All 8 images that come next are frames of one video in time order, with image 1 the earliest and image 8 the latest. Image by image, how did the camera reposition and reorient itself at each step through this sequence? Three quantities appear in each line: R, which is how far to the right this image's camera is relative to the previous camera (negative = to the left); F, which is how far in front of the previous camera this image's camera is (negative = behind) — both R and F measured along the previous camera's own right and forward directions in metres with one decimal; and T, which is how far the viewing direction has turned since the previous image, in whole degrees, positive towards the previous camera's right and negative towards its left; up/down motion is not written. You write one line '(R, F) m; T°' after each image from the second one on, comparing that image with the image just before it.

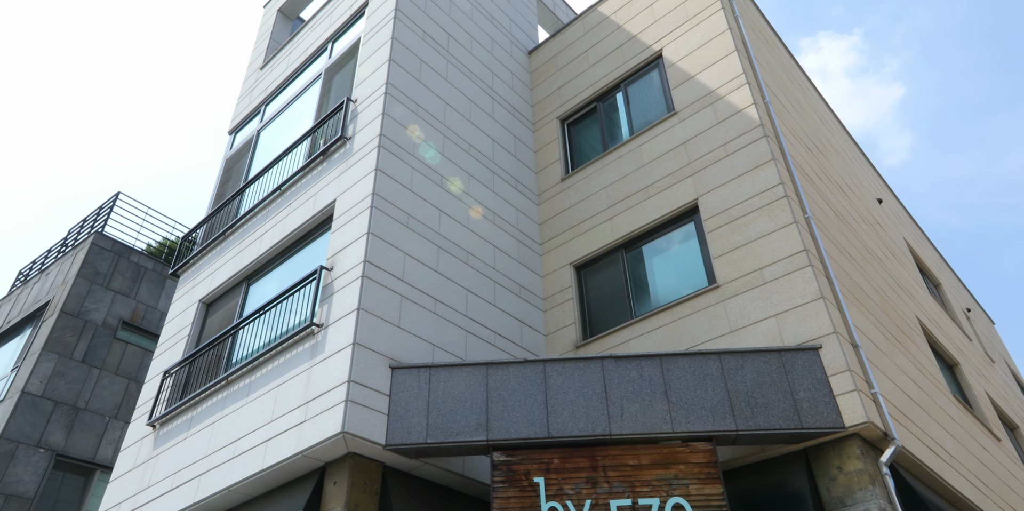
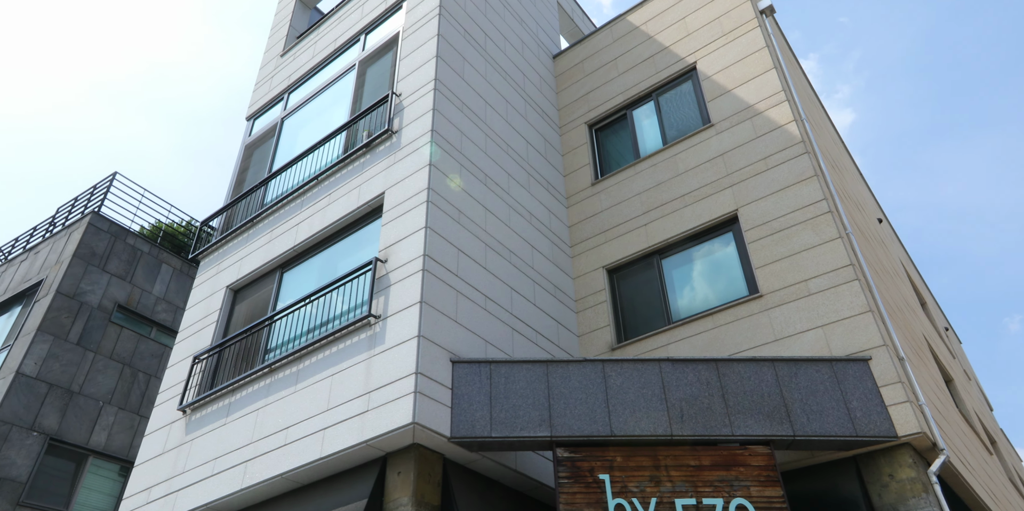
(-1.2, -0.1) m; +3°
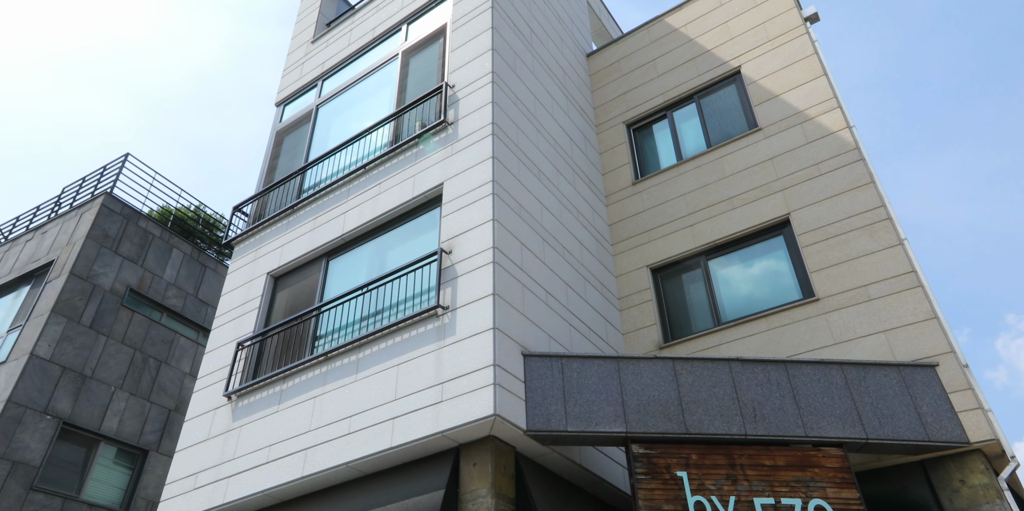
(-1.1, +0.1) m; +2°
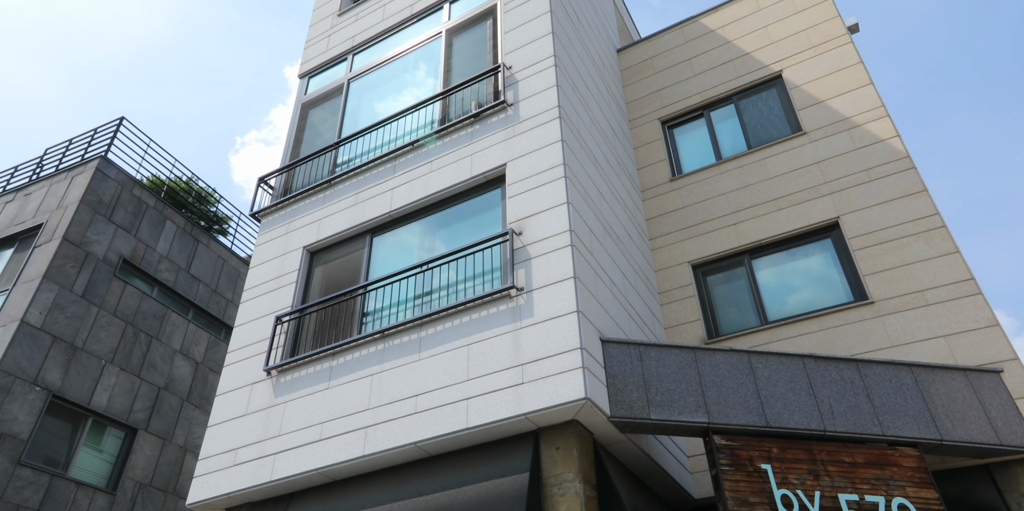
(-1.5, +0.2) m; +4°
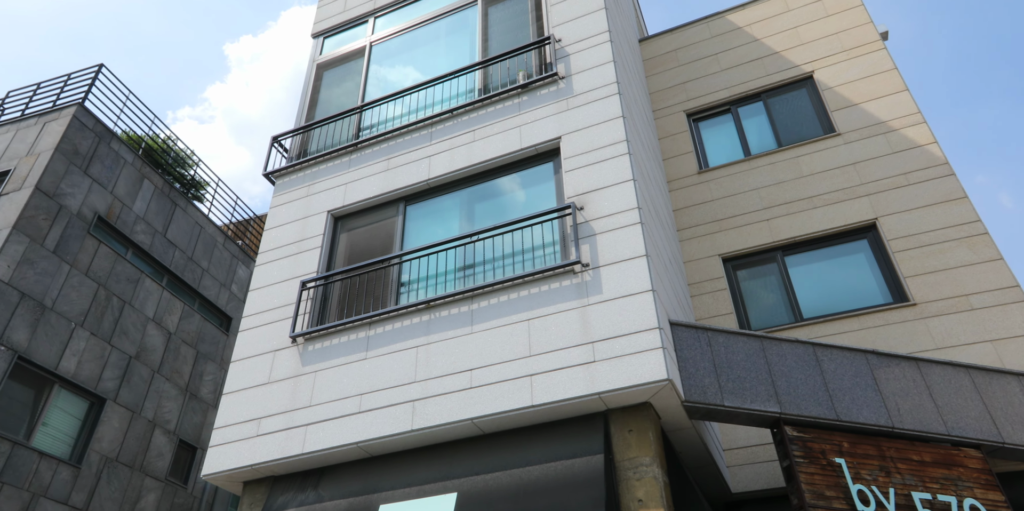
(-1.4, +0.5) m; +5°
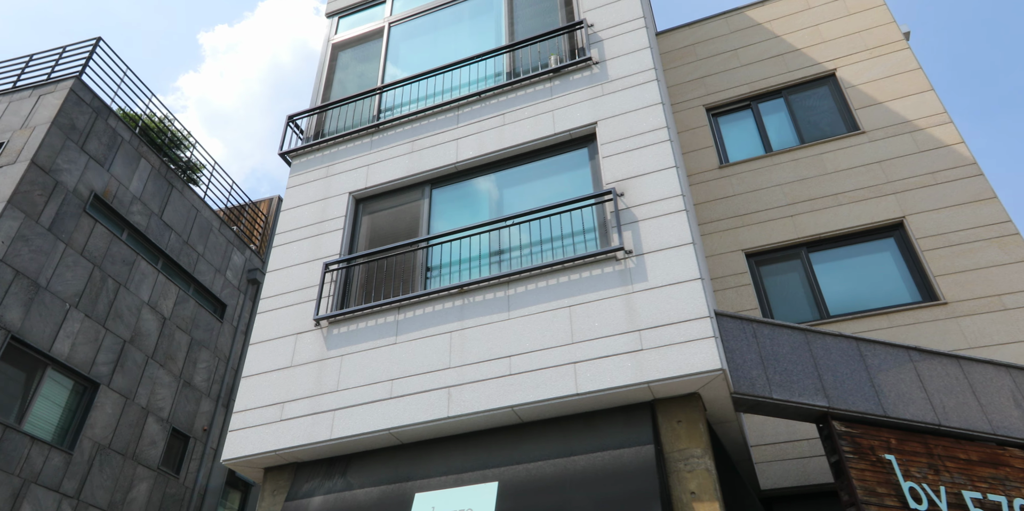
(-0.7, +0.3) m; +2°
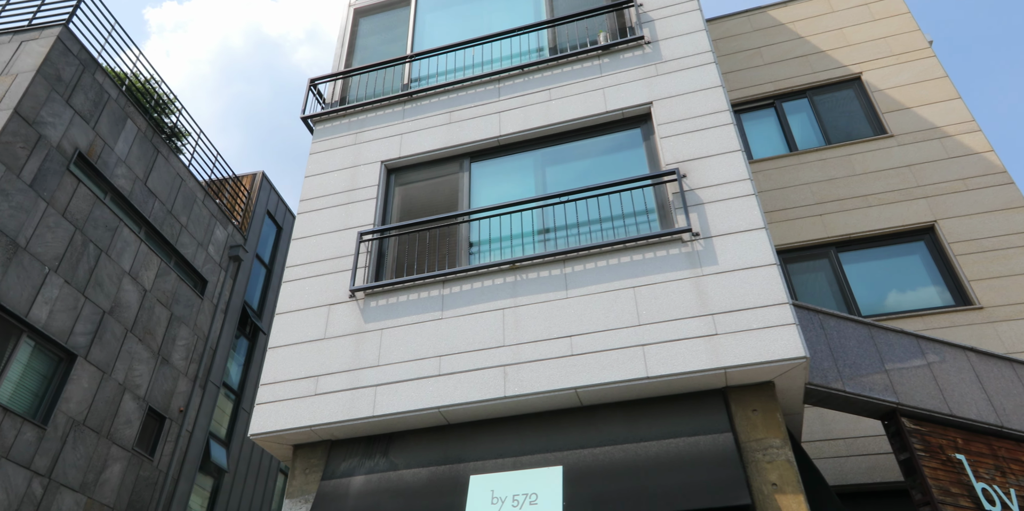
(-1.1, +0.4) m; +4°
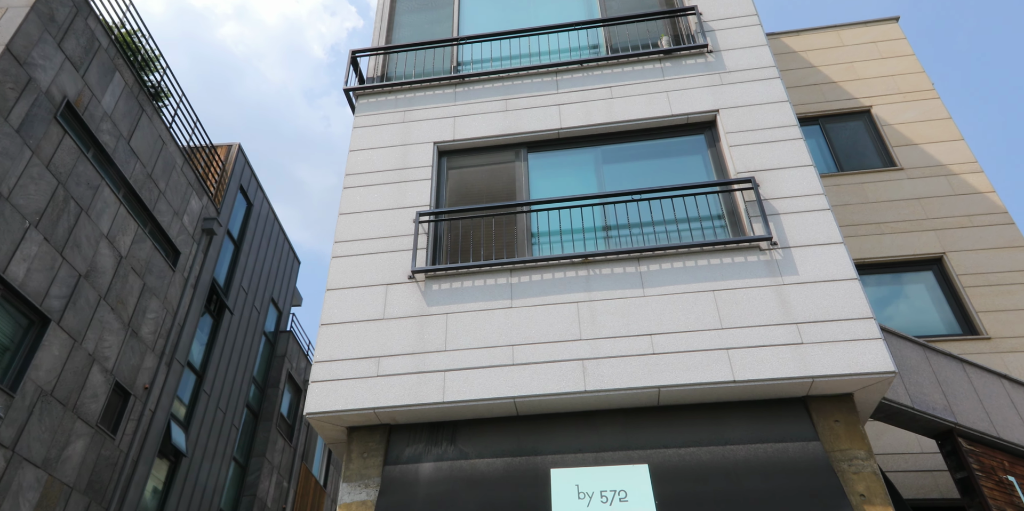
(-1.6, +0.2) m; +6°
